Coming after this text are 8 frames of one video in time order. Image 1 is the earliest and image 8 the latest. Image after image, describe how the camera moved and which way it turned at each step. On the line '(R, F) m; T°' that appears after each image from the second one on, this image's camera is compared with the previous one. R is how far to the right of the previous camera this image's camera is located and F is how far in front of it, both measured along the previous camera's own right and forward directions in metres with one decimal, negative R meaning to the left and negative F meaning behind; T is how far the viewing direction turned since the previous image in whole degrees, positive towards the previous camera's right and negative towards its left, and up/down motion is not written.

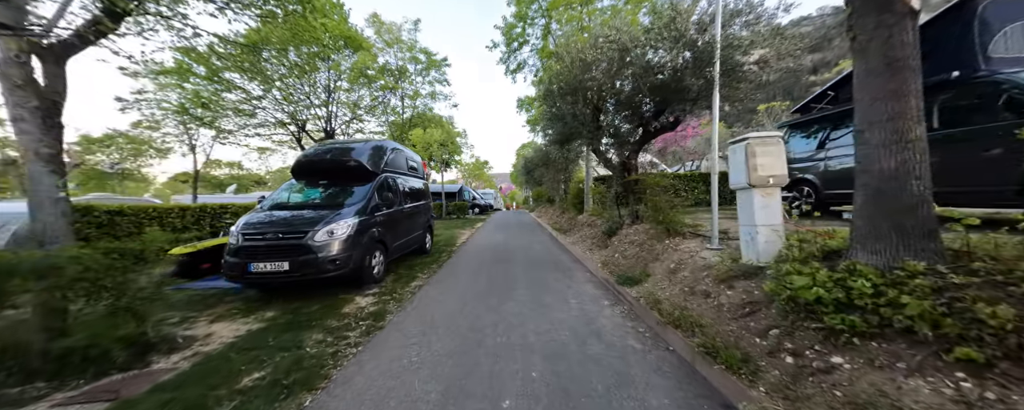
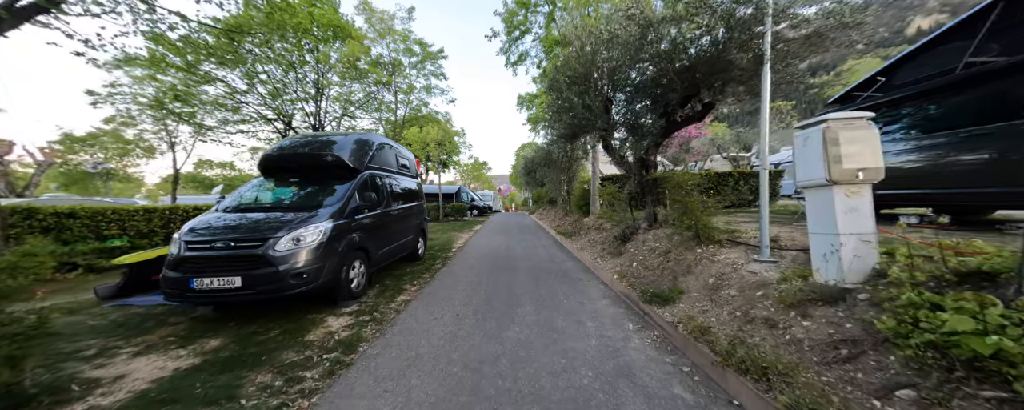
(-0.1, +0.8) m; 0°
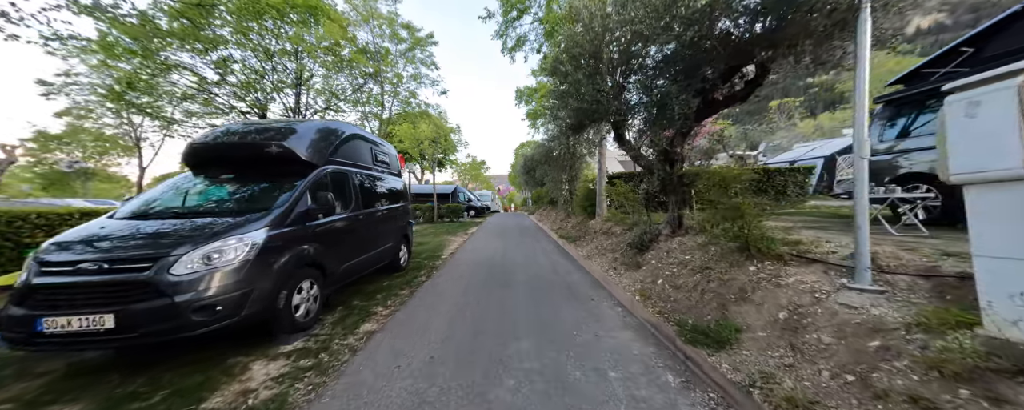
(+0.1, +1.1) m; 0°
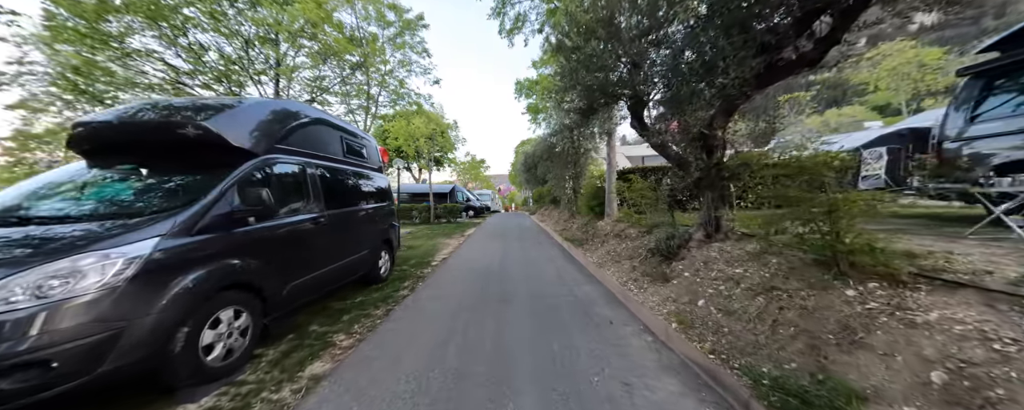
(0.0, +1.0) m; 0°
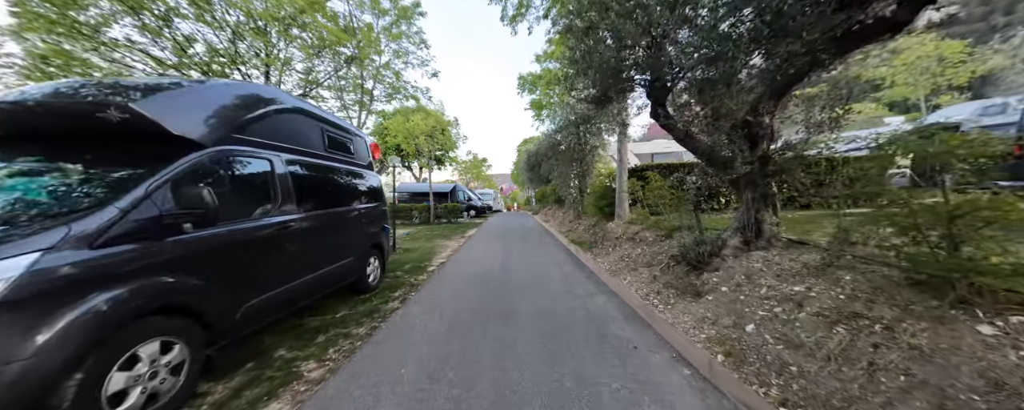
(0.0, +0.6) m; 0°
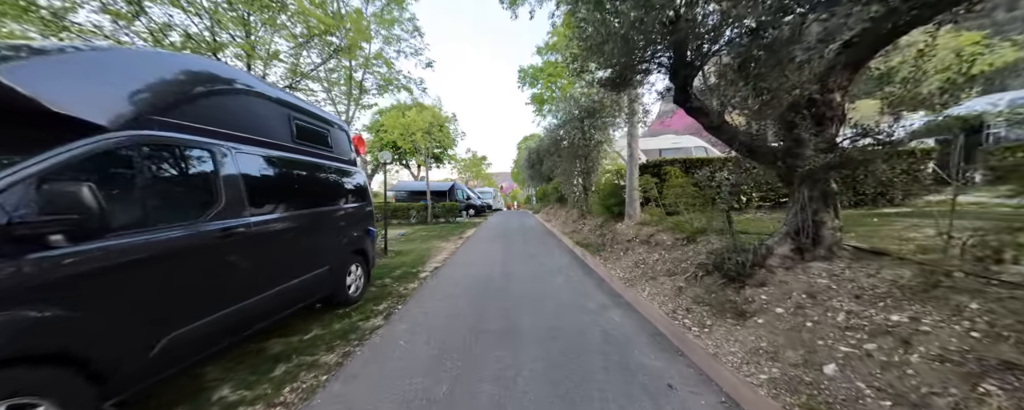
(0.0, +0.7) m; 0°
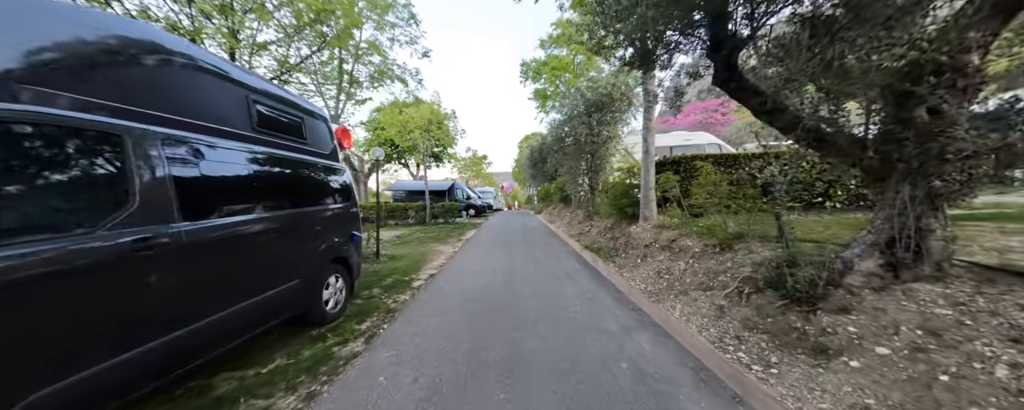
(-0.1, +0.7) m; 0°
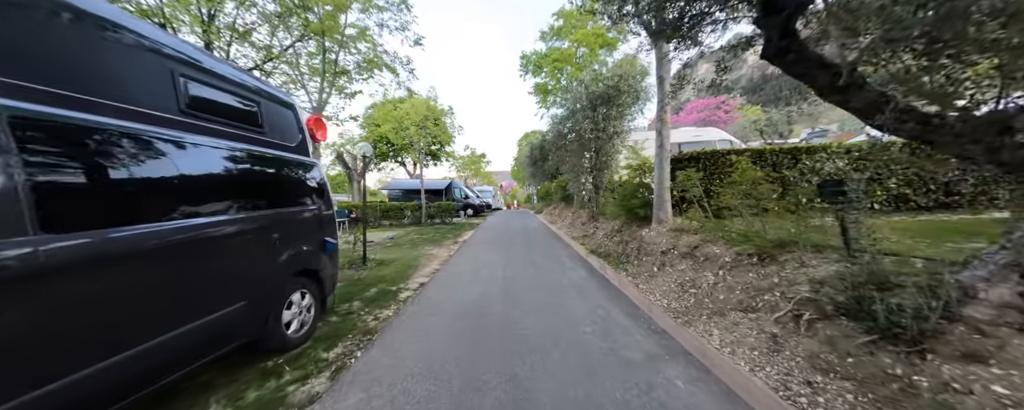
(0.0, +0.7) m; 0°
